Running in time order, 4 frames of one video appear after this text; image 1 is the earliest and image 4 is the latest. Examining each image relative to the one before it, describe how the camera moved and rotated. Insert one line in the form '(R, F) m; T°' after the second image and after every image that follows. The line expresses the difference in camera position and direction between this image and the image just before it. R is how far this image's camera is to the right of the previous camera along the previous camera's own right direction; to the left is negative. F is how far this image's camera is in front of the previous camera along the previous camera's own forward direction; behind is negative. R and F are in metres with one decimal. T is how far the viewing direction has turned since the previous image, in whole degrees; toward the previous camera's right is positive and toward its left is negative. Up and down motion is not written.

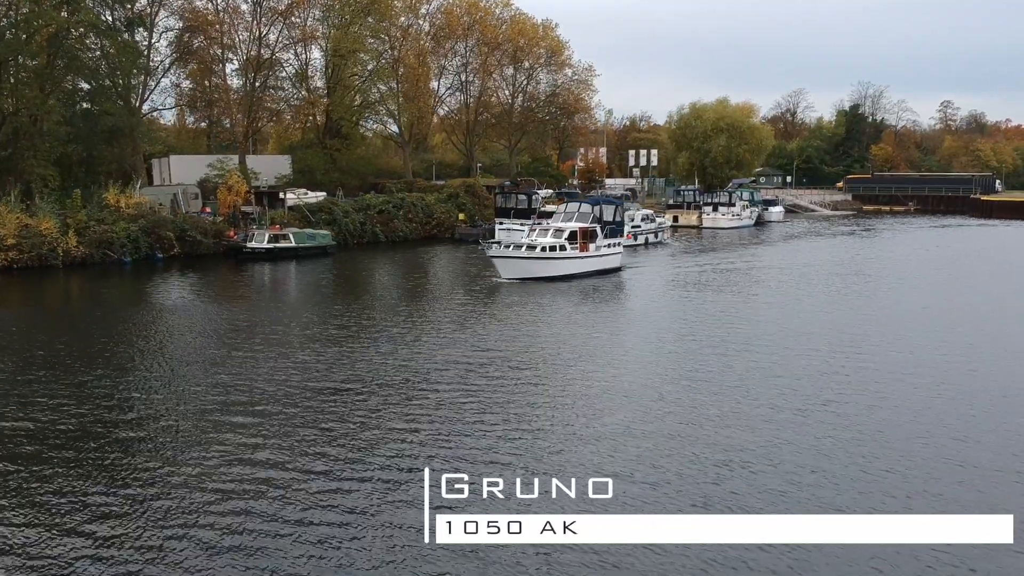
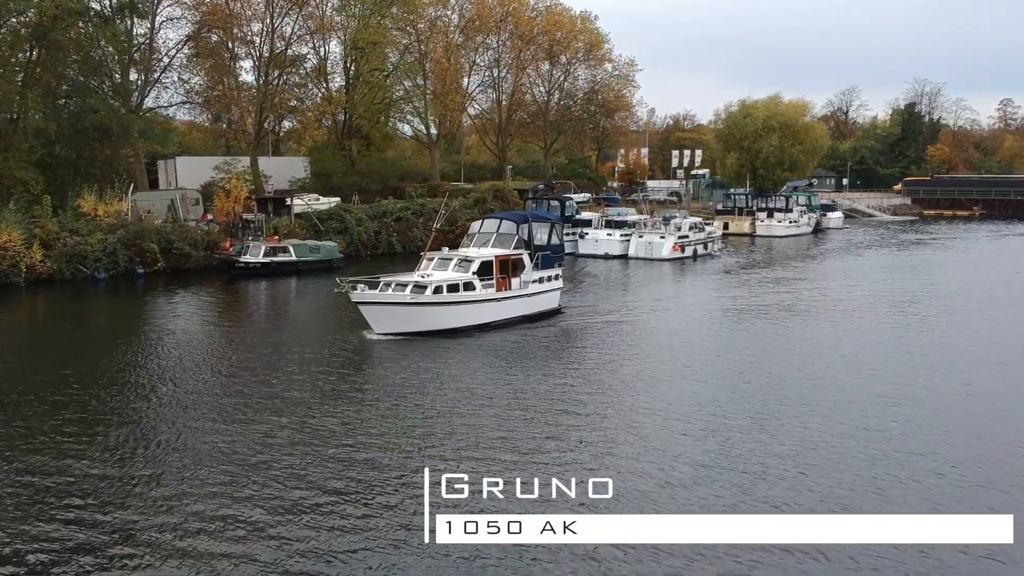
(+0.5, +4.2) m; -3°
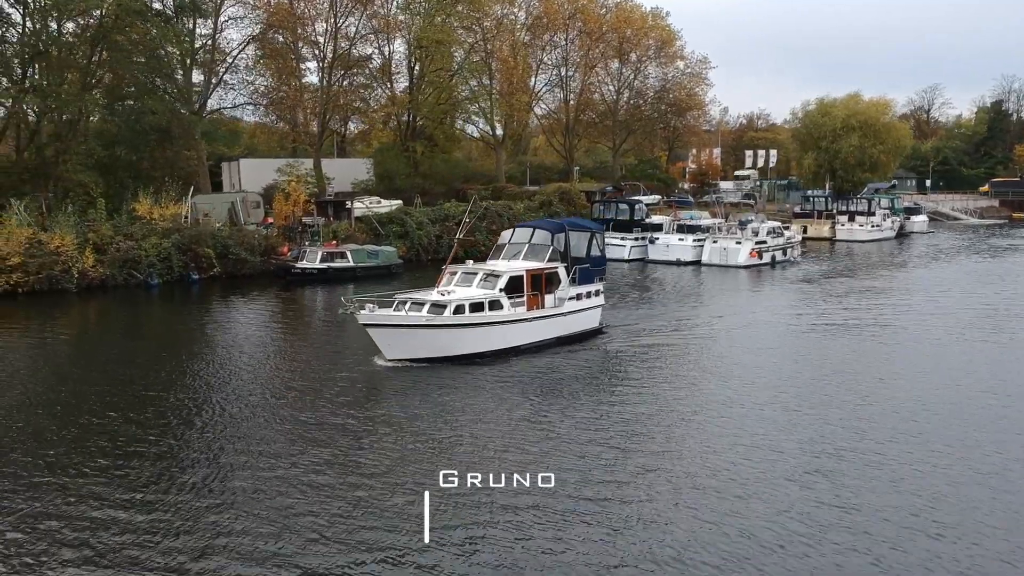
(-0.2, +1.8) m; -4°
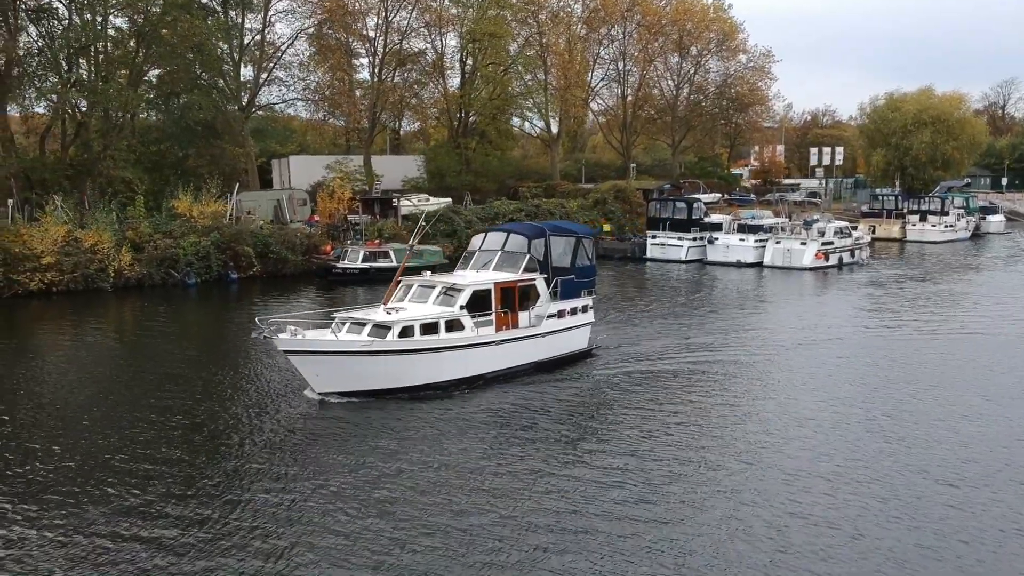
(+0.1, +1.4) m; -4°
